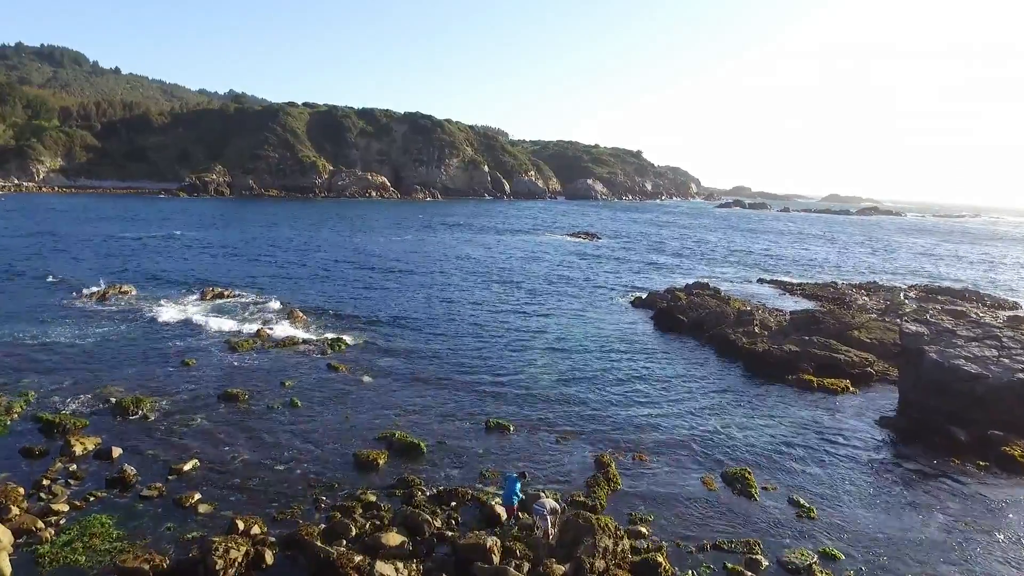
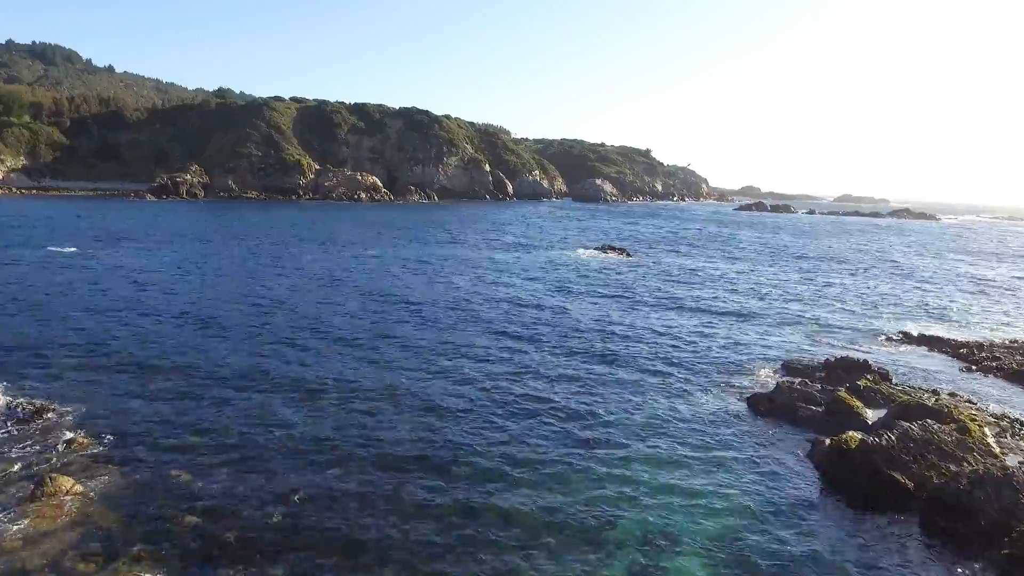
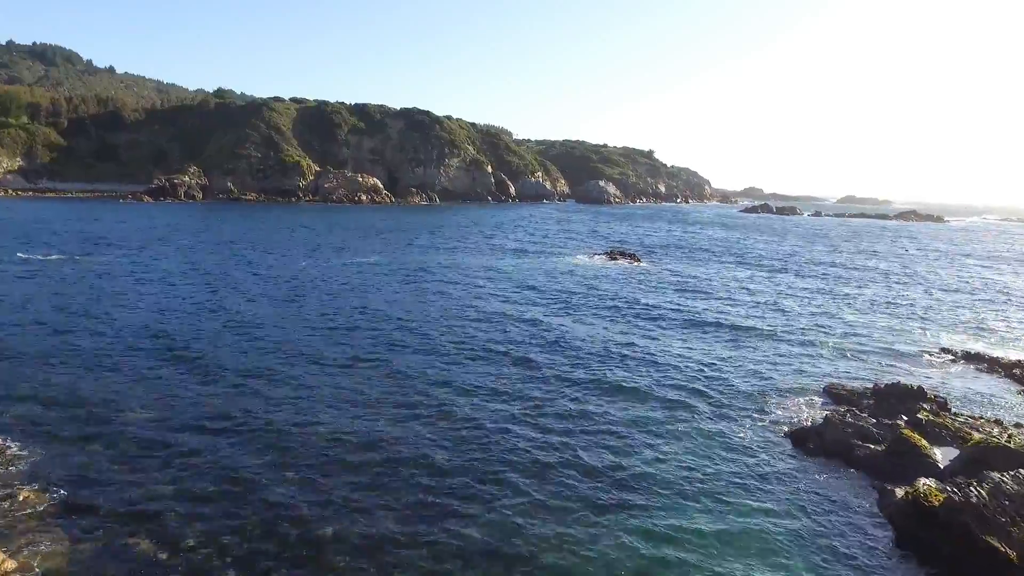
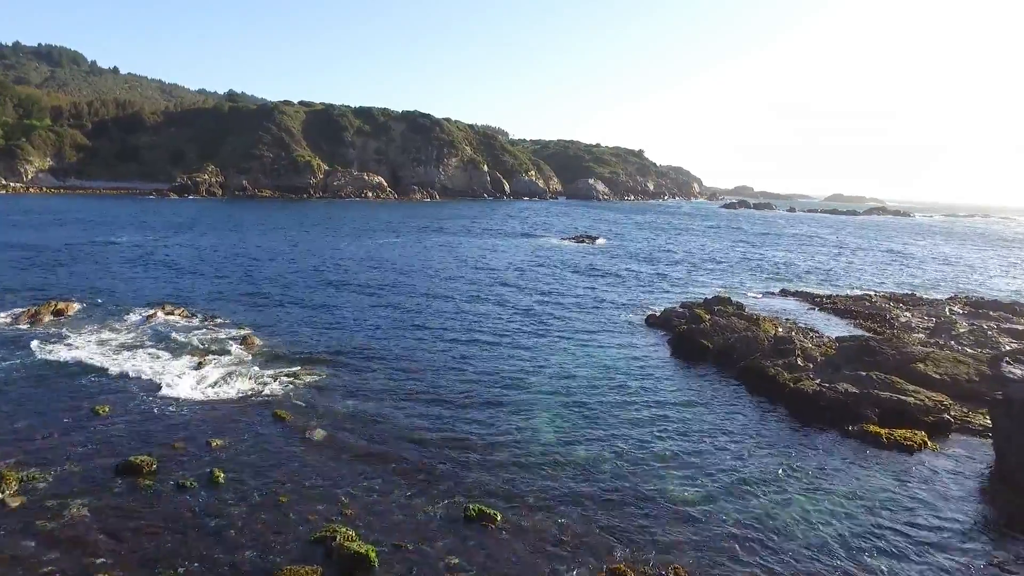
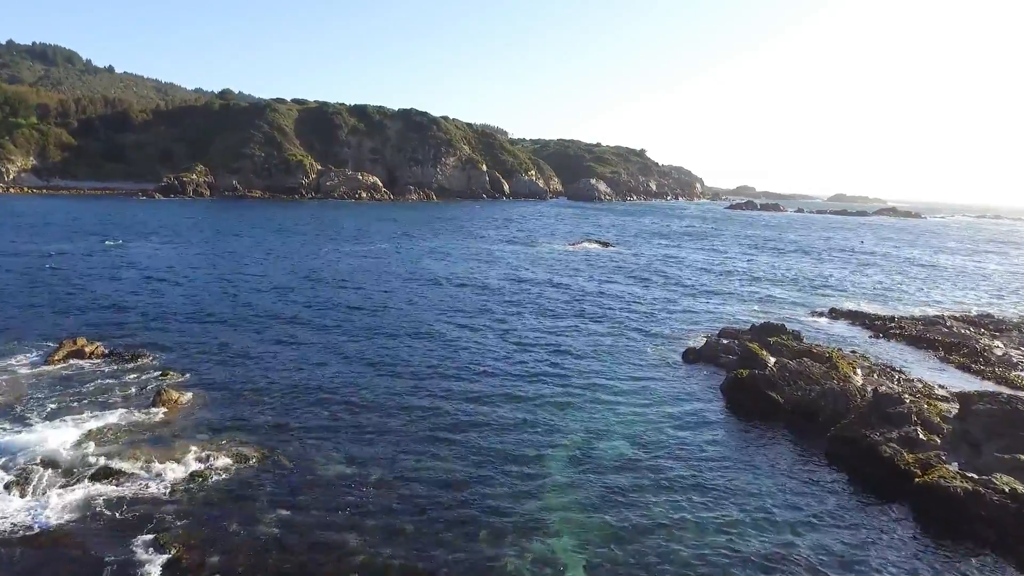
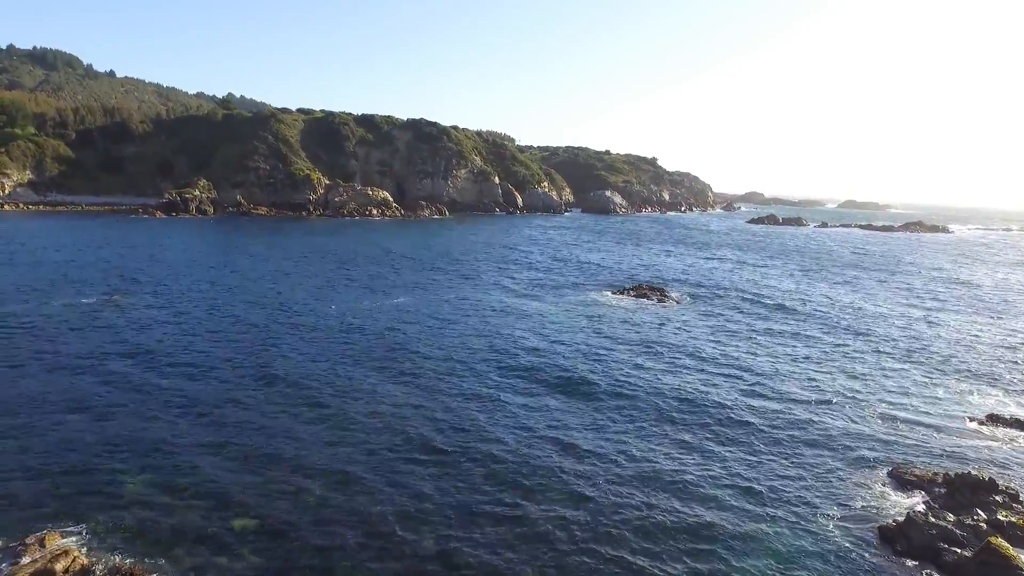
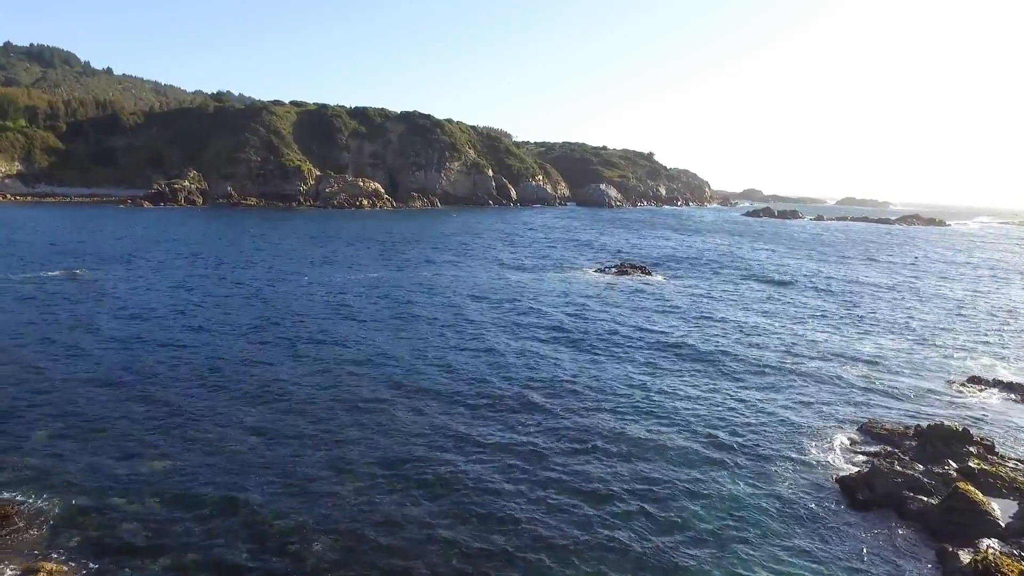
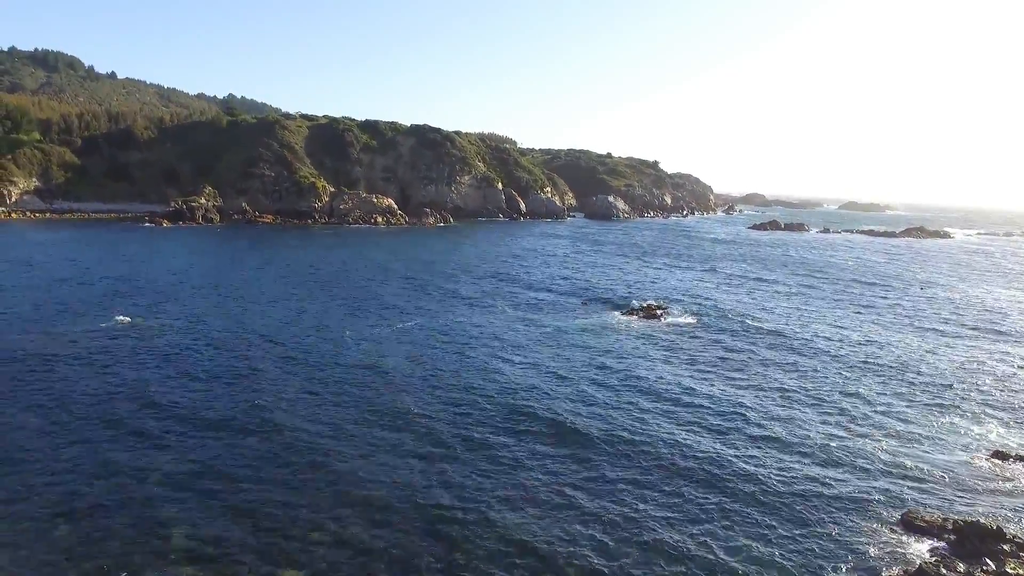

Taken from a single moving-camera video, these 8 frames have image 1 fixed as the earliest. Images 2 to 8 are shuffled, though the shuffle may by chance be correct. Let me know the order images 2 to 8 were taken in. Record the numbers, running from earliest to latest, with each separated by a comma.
4, 5, 2, 3, 7, 6, 8
